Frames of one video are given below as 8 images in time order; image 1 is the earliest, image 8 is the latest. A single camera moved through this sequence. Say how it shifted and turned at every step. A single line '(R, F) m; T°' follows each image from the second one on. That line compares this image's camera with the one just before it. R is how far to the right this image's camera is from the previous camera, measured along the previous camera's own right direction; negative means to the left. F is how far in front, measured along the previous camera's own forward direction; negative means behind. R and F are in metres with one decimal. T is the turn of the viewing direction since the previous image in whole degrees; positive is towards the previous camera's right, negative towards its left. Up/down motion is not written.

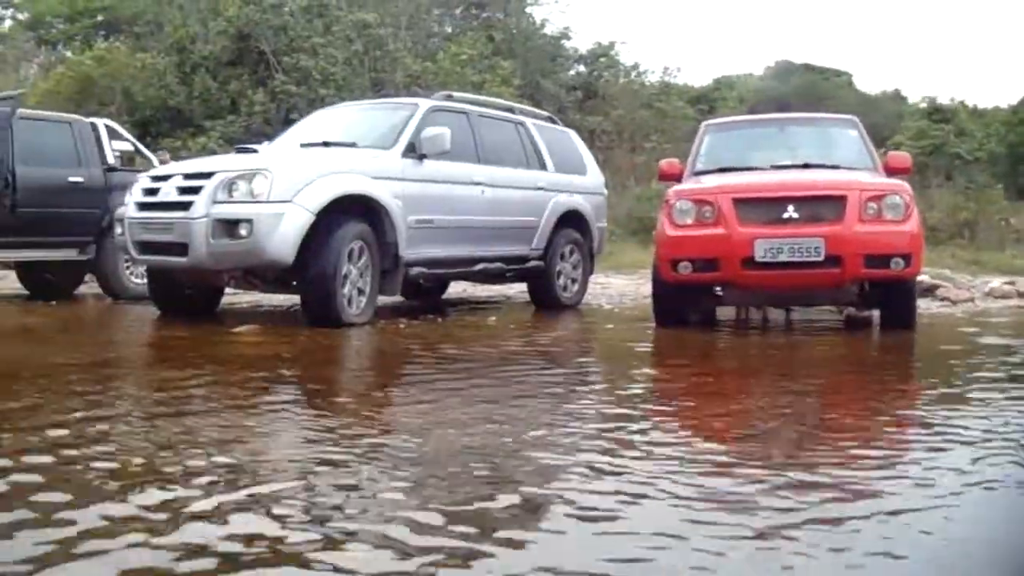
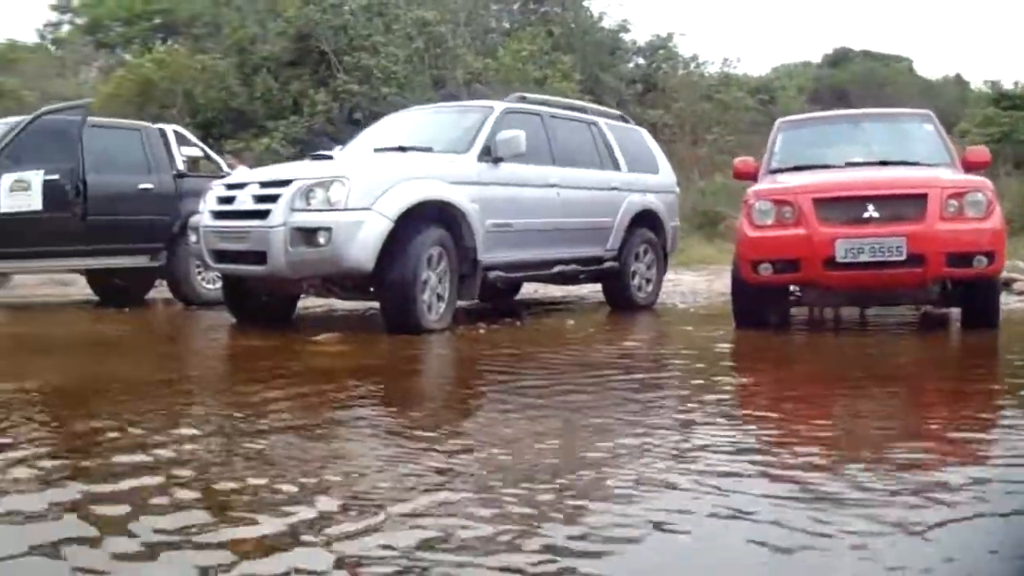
(-0.3, +0.1) m; -2°
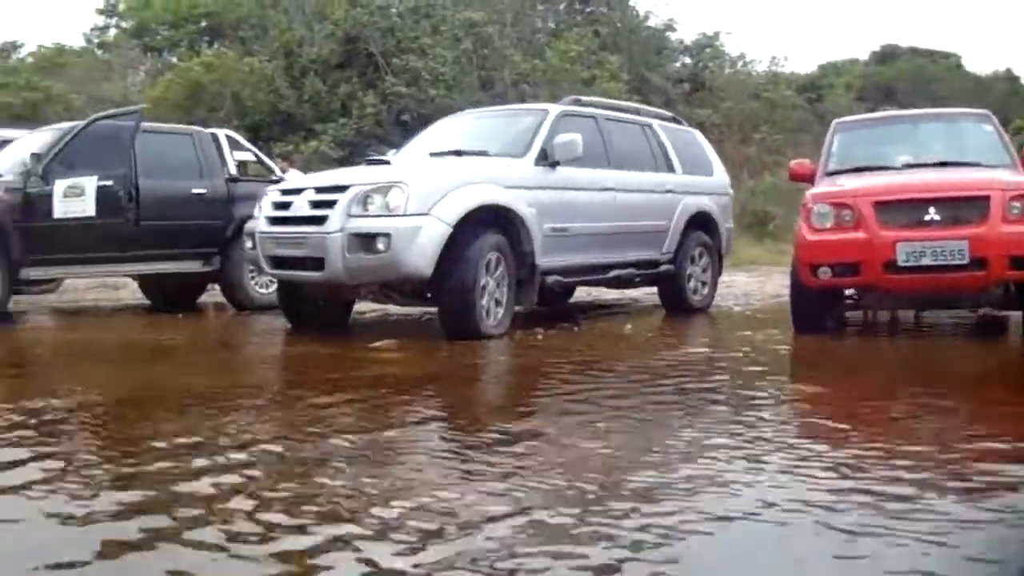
(-0.2, +0.1) m; -2°
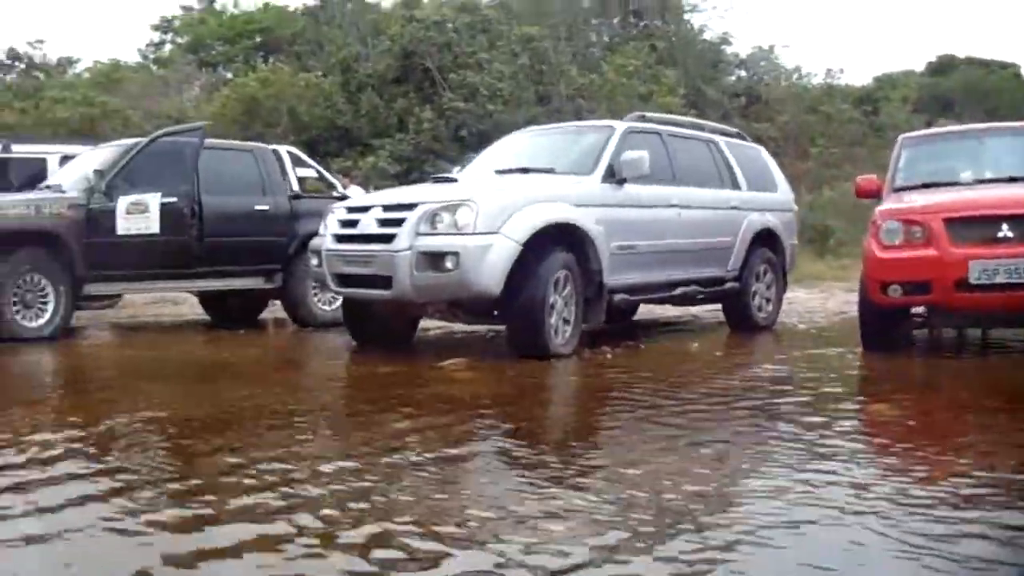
(-0.2, +0.1) m; -2°
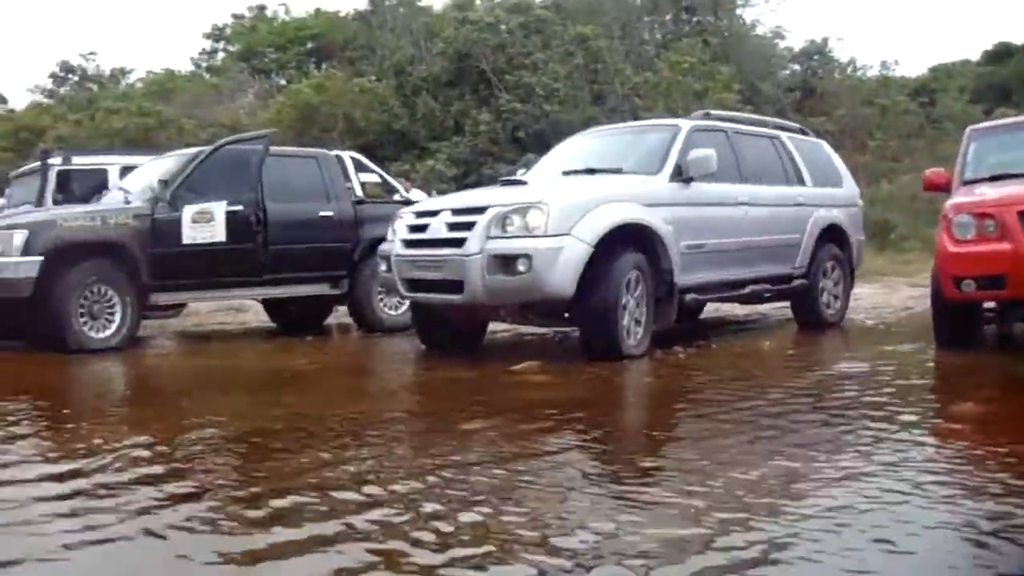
(-0.2, 0.0) m; -2°
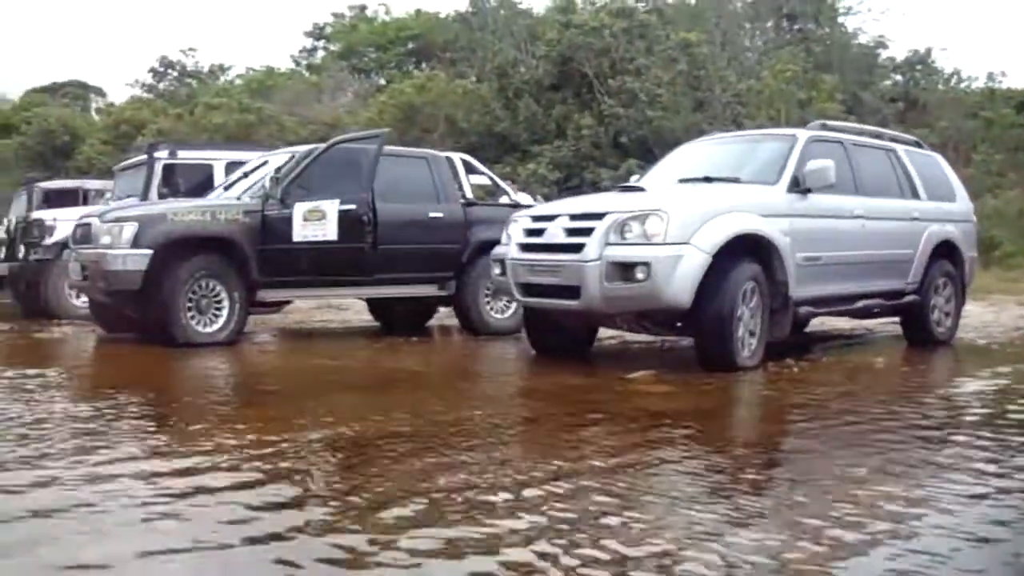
(-0.3, 0.0) m; -3°
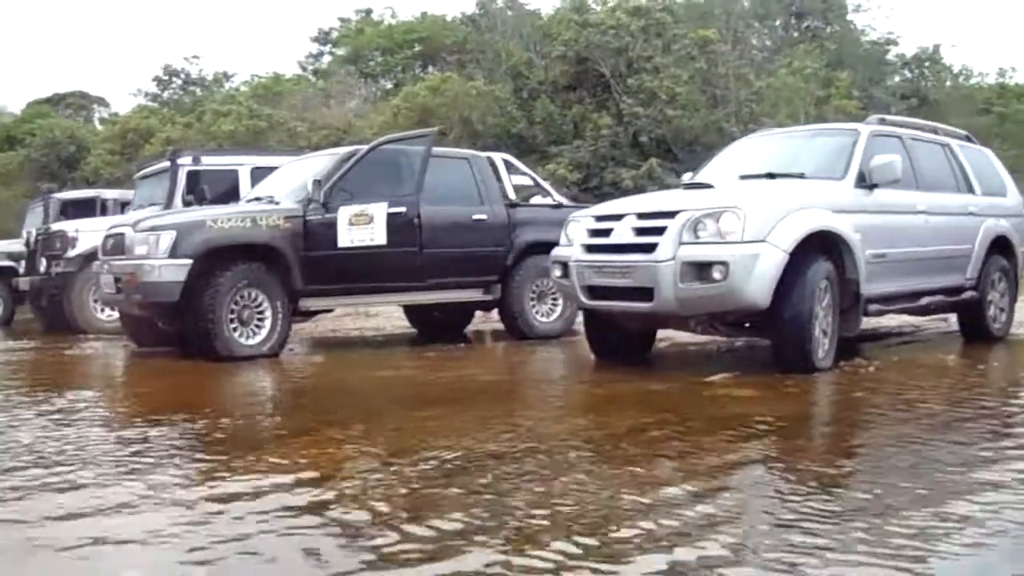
(-0.6, +0.3) m; +1°
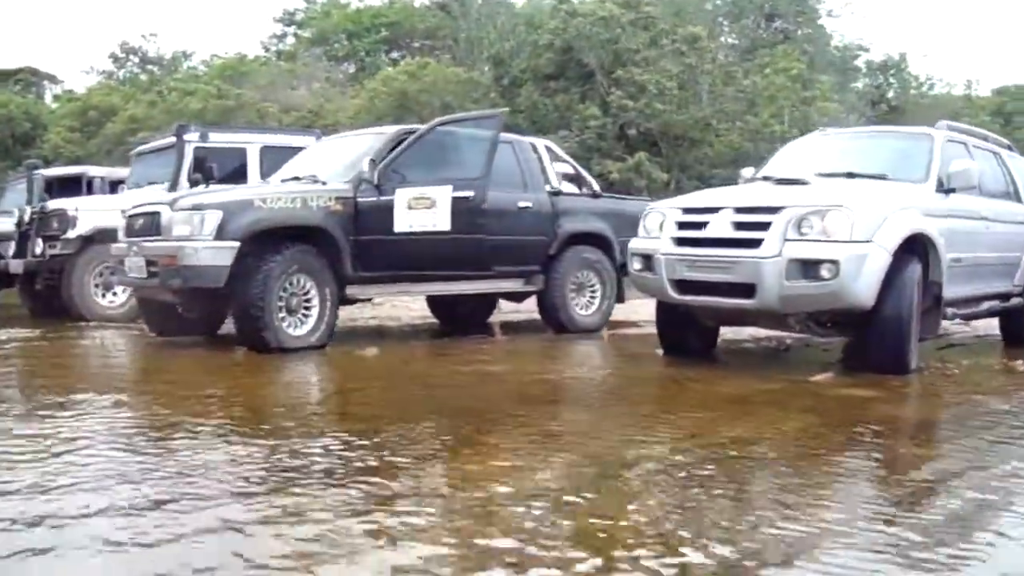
(-1.3, +0.4) m; +6°
